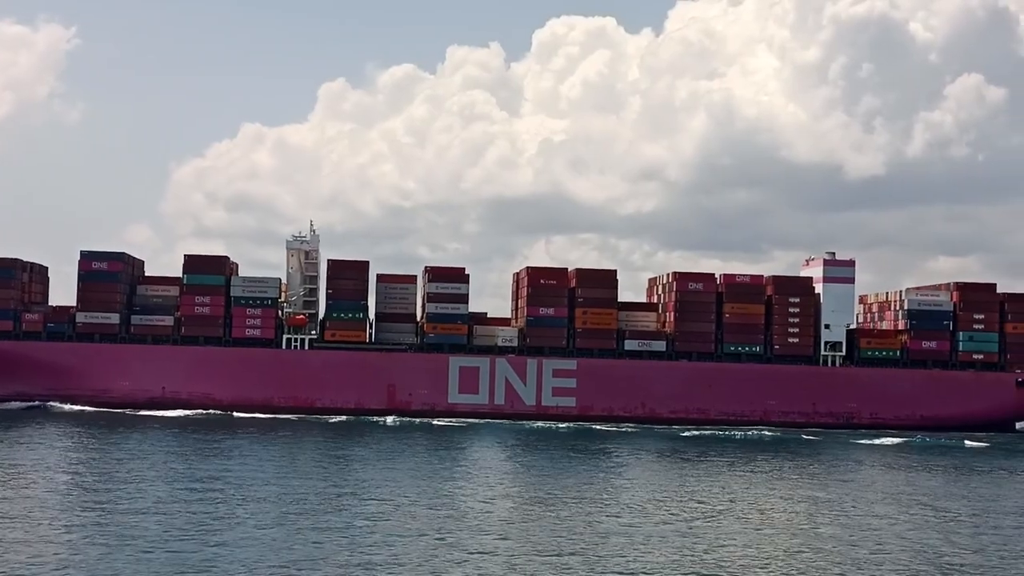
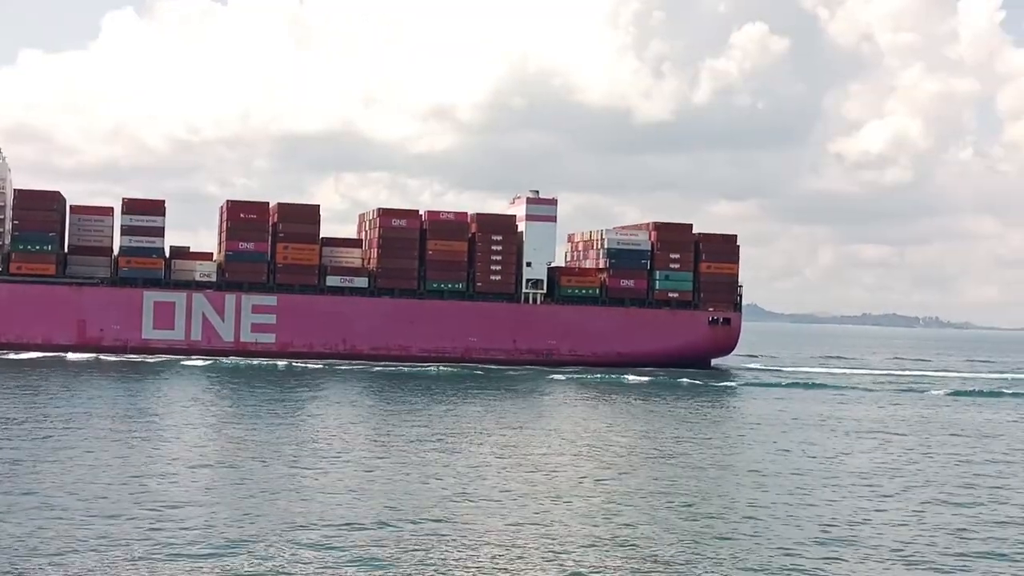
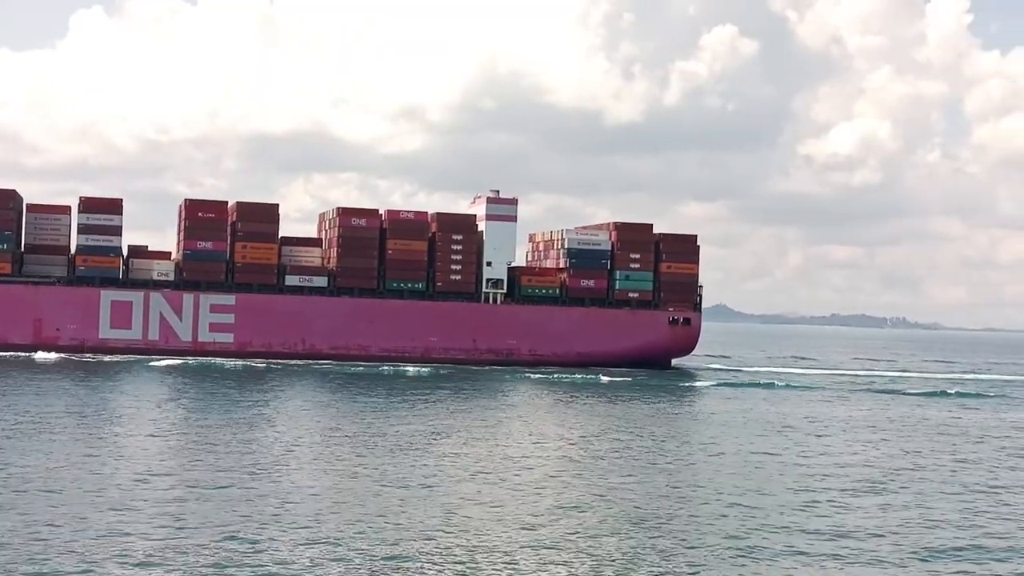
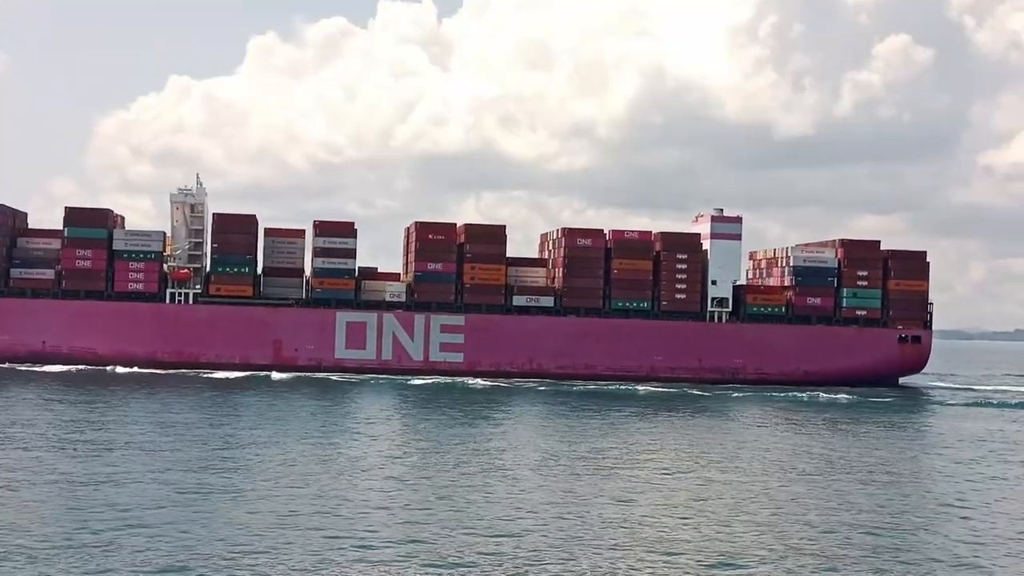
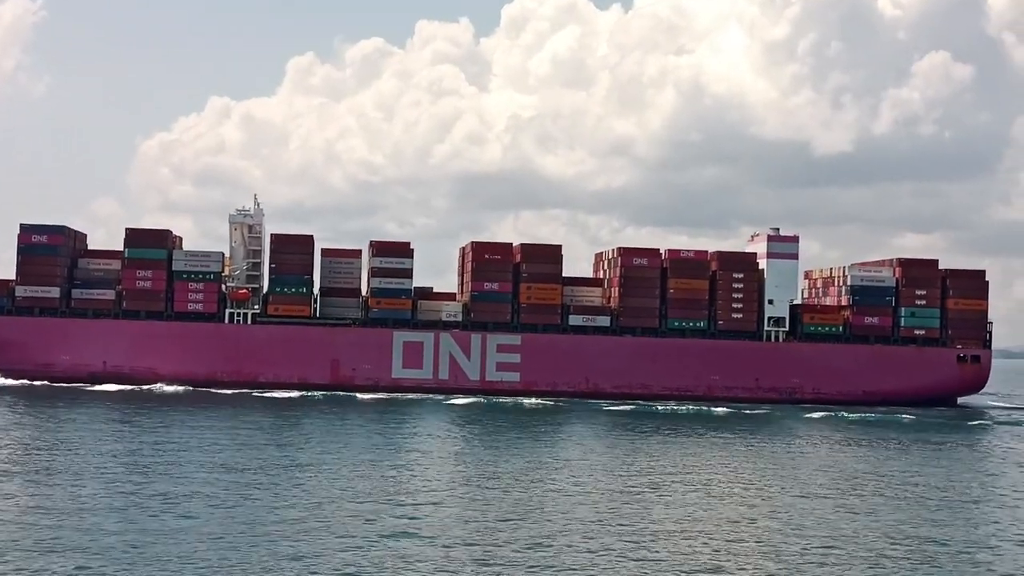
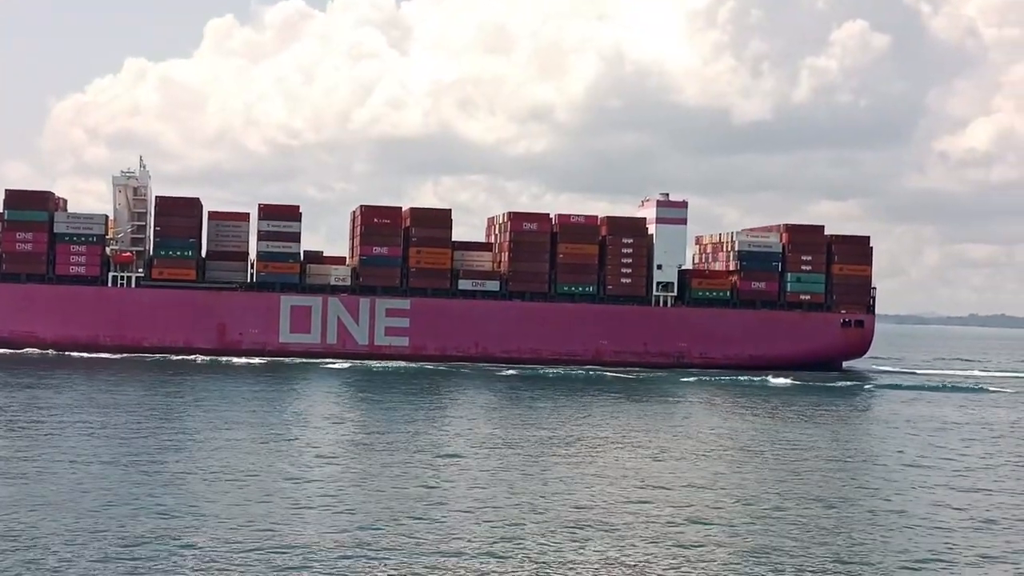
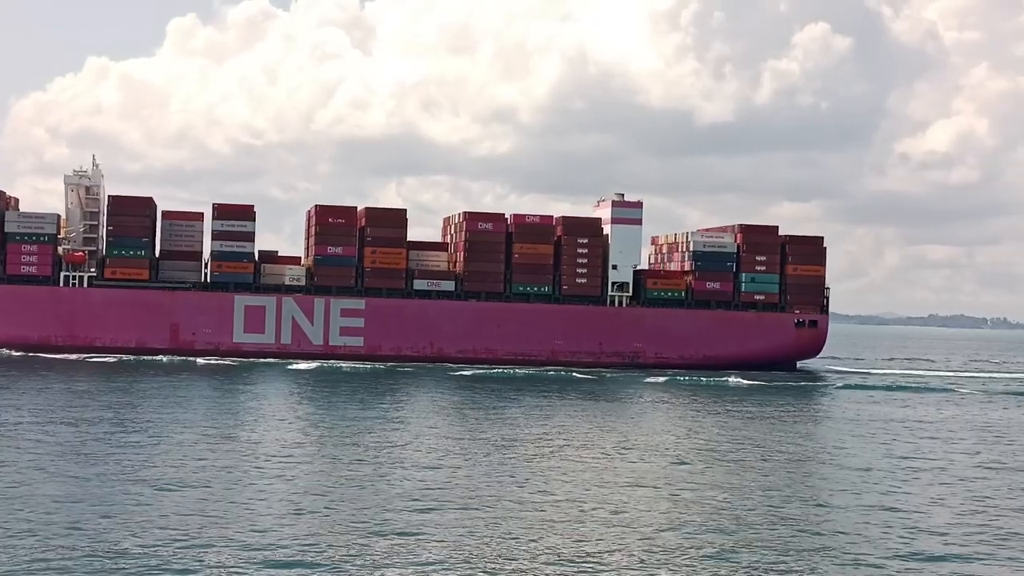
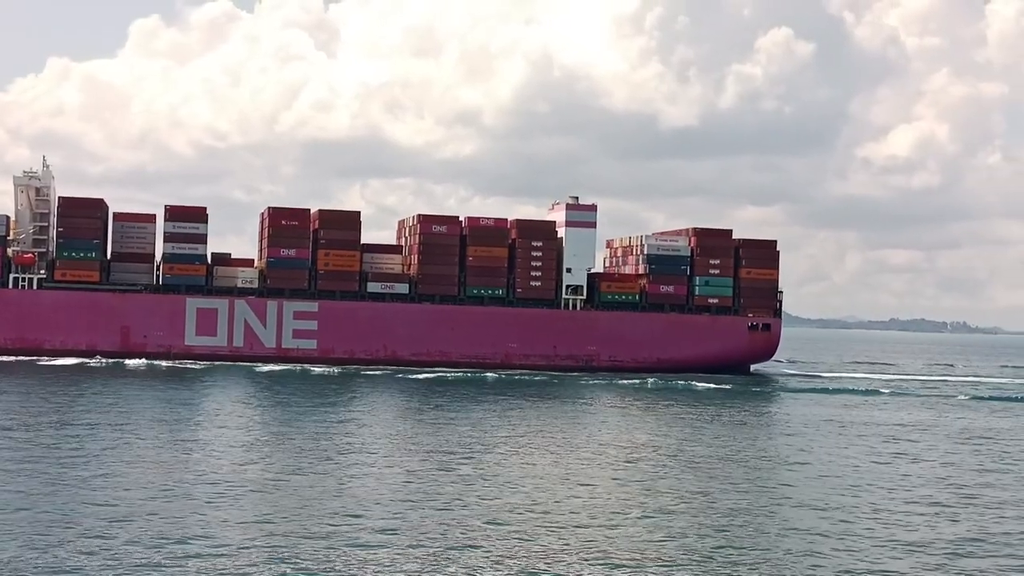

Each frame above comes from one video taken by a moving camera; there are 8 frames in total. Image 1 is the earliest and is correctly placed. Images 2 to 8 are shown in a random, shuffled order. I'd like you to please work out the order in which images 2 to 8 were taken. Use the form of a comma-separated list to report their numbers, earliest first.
5, 4, 6, 7, 8, 2, 3
